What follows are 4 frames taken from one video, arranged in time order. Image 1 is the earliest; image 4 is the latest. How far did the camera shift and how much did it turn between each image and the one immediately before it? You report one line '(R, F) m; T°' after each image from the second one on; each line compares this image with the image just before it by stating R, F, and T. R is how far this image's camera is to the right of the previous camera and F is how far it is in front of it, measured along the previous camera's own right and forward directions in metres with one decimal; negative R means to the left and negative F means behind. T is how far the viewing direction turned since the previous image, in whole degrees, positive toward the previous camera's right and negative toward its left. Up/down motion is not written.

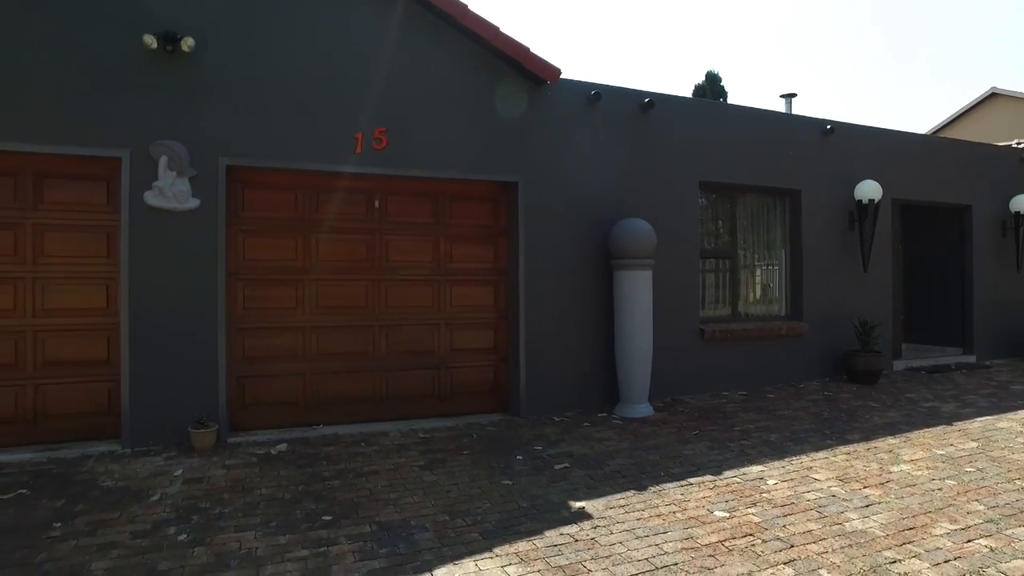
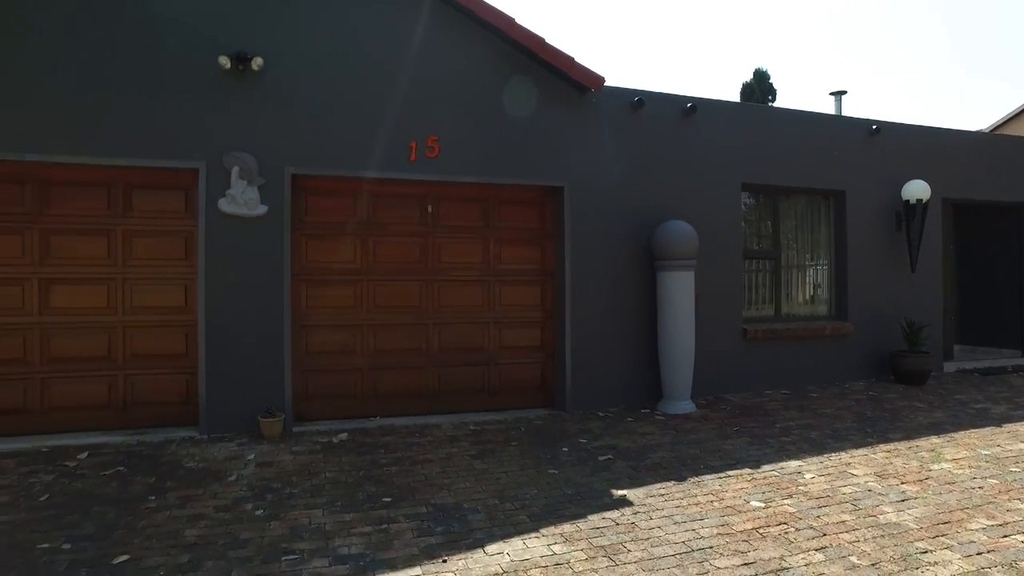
(0.0, -0.3) m; -4°
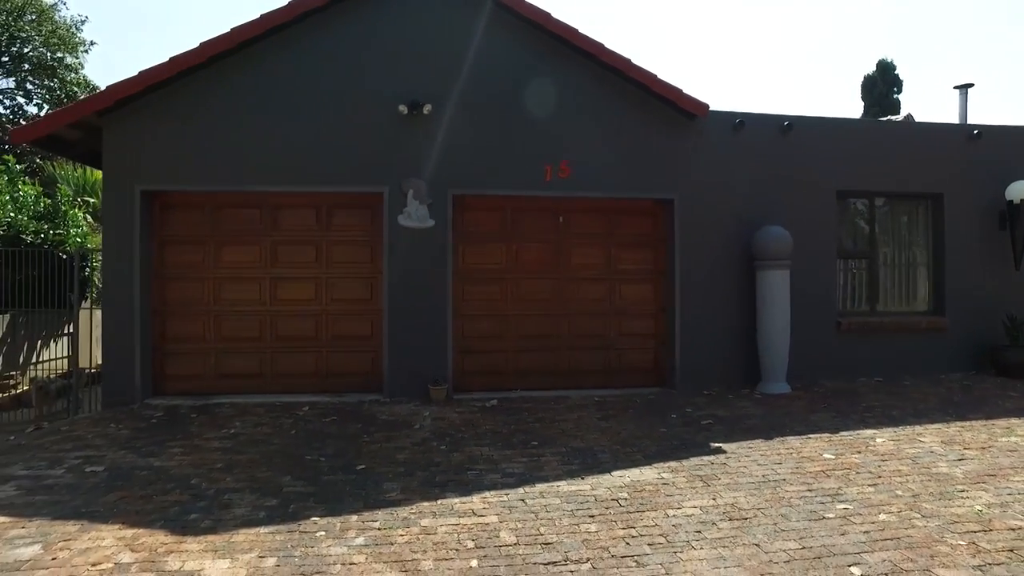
(-0.1, -1.5) m; -10°
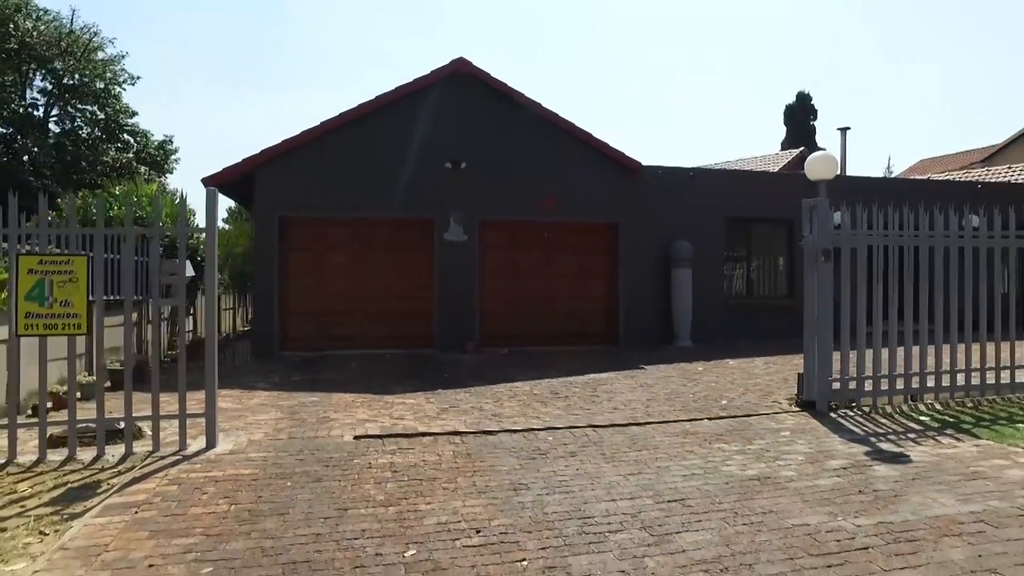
(-1.0, -4.7) m; +4°
